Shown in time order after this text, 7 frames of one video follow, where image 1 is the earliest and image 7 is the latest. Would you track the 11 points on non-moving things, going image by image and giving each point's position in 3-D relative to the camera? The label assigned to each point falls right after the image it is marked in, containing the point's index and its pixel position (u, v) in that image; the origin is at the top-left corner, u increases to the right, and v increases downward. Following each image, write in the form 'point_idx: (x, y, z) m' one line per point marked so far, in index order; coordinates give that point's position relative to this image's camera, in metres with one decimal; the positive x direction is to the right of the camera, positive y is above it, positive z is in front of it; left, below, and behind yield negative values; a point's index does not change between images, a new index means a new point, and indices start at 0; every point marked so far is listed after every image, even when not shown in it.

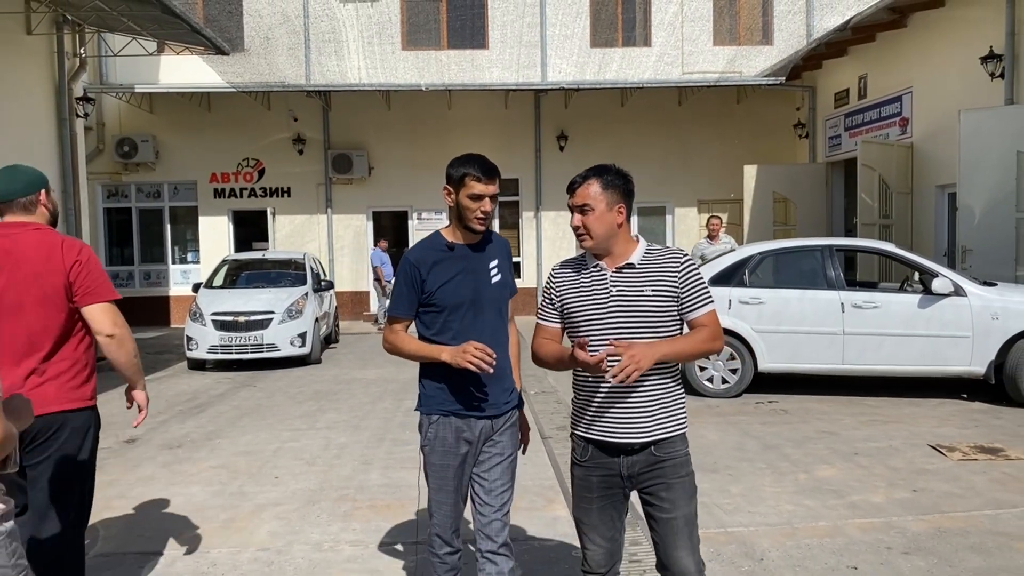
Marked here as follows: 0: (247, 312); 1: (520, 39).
0: (-3.4, -0.3, +10.9) m
1: (+0.1, +4.2, +14.9) m
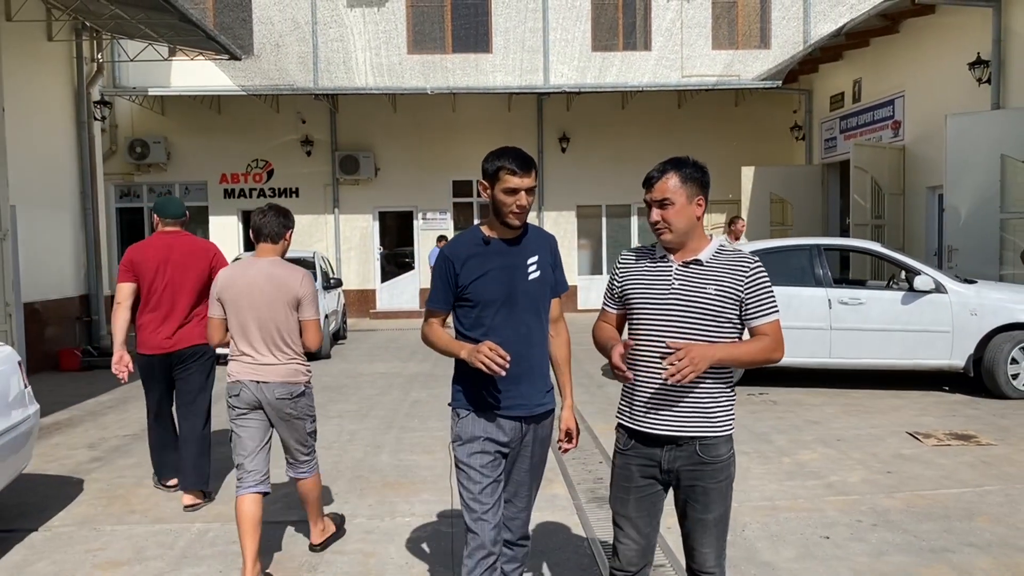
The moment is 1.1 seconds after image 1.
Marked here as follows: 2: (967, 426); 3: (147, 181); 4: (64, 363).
0: (-3.4, -0.3, +11.3) m
1: (+0.2, +4.3, +15.3) m
2: (+3.6, -1.1, +6.7) m
3: (-7.6, +2.2, +17.5) m
4: (-6.0, -1.0, +11.2) m
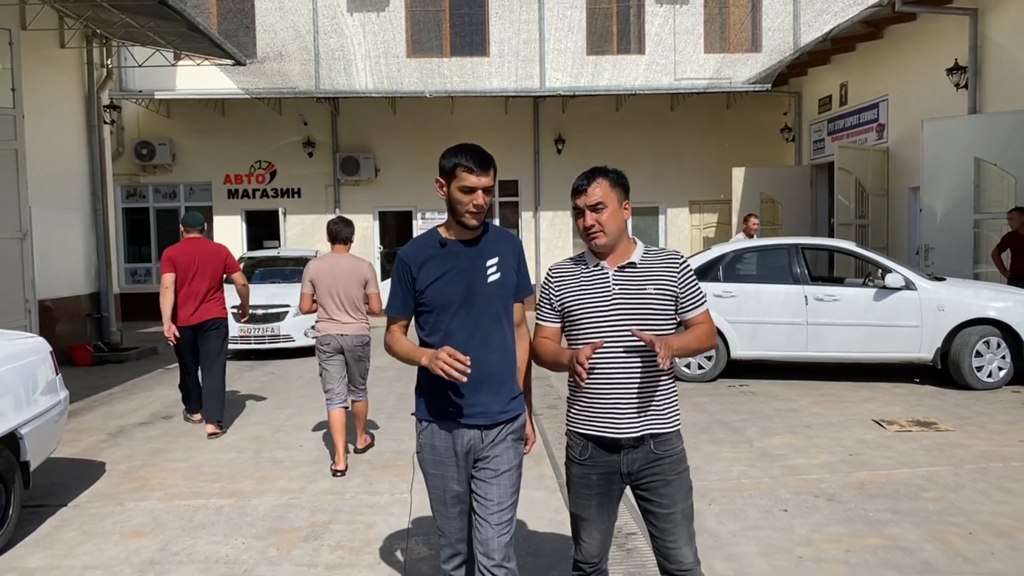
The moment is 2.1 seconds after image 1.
0: (-3.5, -0.2, +11.8) m
1: (+0.1, +4.3, +15.8) m
2: (+3.6, -1.1, +7.2) m
3: (-7.7, +2.3, +18.0) m
4: (-6.1, -1.0, +11.7) m
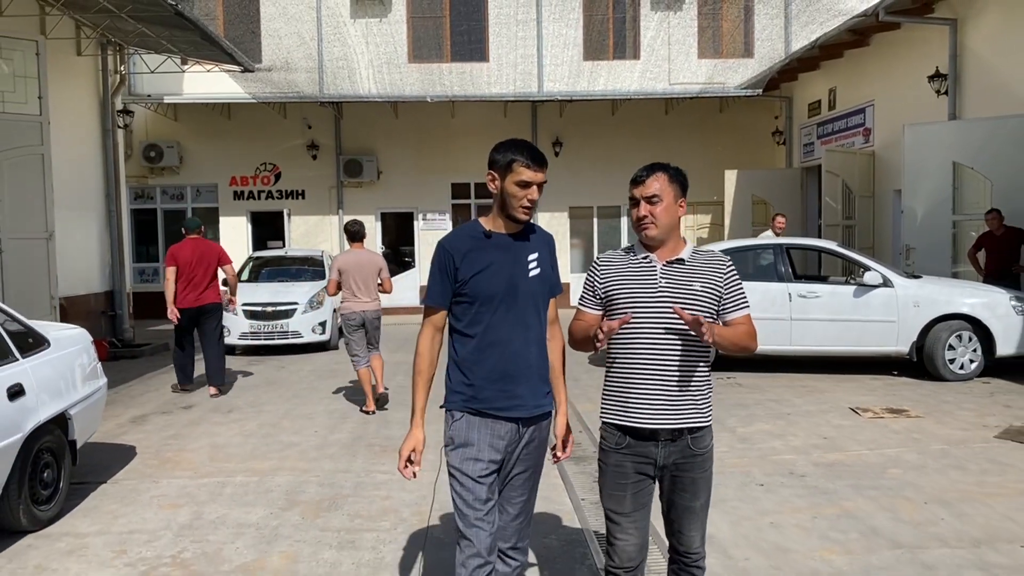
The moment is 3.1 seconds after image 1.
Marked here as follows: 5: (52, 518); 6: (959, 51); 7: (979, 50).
0: (-3.5, -0.2, +12.3) m
1: (+0.1, +4.3, +16.3) m
2: (+3.6, -1.1, +7.7) m
3: (-7.7, +2.3, +18.5) m
4: (-6.1, -0.9, +12.1) m
5: (-2.7, -1.3, +5.0) m
6: (+6.4, +3.4, +12.1) m
7: (+6.5, +3.3, +11.7) m
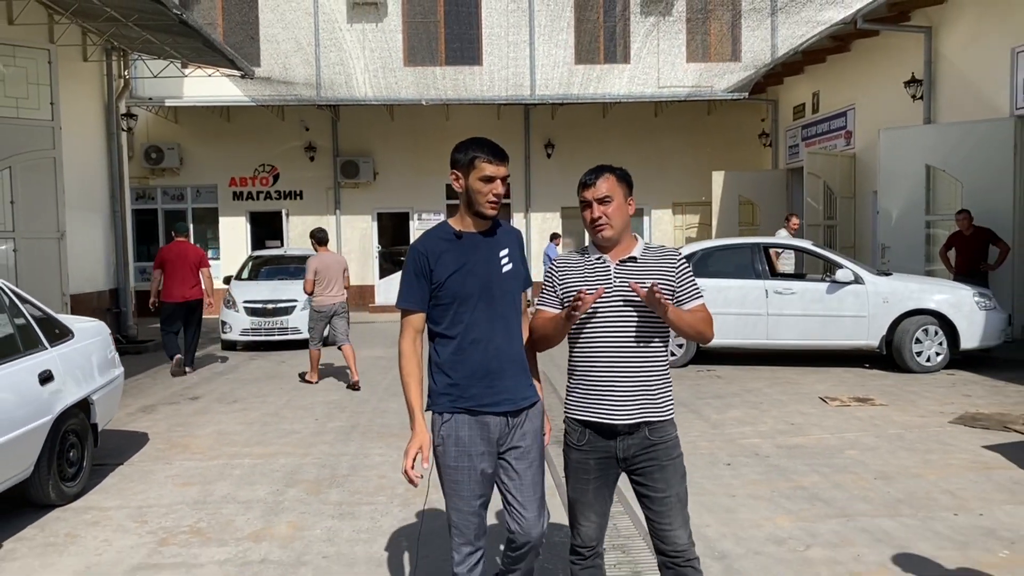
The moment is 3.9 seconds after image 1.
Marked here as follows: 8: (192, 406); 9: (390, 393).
0: (-3.6, -0.2, +12.7) m
1: (-0.1, +4.4, +16.7) m
2: (+3.5, -1.0, +8.2) m
3: (-7.9, +2.3, +18.9) m
4: (-6.2, -0.9, +12.6) m
5: (-2.8, -1.3, +5.4) m
6: (+6.3, +3.5, +12.6) m
7: (+6.4, +3.4, +12.2) m
8: (-3.2, -1.2, +8.3) m
9: (-1.3, -1.1, +8.8) m
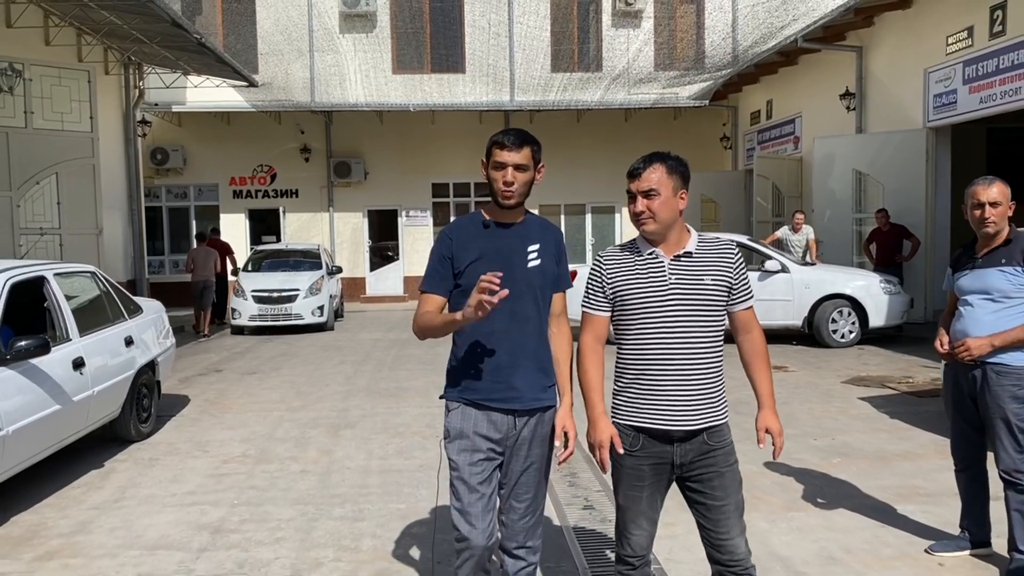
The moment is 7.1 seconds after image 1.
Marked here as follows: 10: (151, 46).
0: (-4.0, 0.0, +14.2) m
1: (-0.5, +4.6, +18.3) m
2: (+3.2, -0.9, +9.8) m
3: (-8.3, +2.5, +20.3) m
4: (-6.5, -0.8, +14.0) m
5: (-3.0, -1.2, +7.0) m
6: (+6.0, +3.6, +14.3) m
7: (+6.0, +3.5, +13.9) m
8: (-3.4, -1.0, +9.9) m
9: (-1.6, -1.0, +10.4) m
10: (-5.6, +3.7, +12.9) m
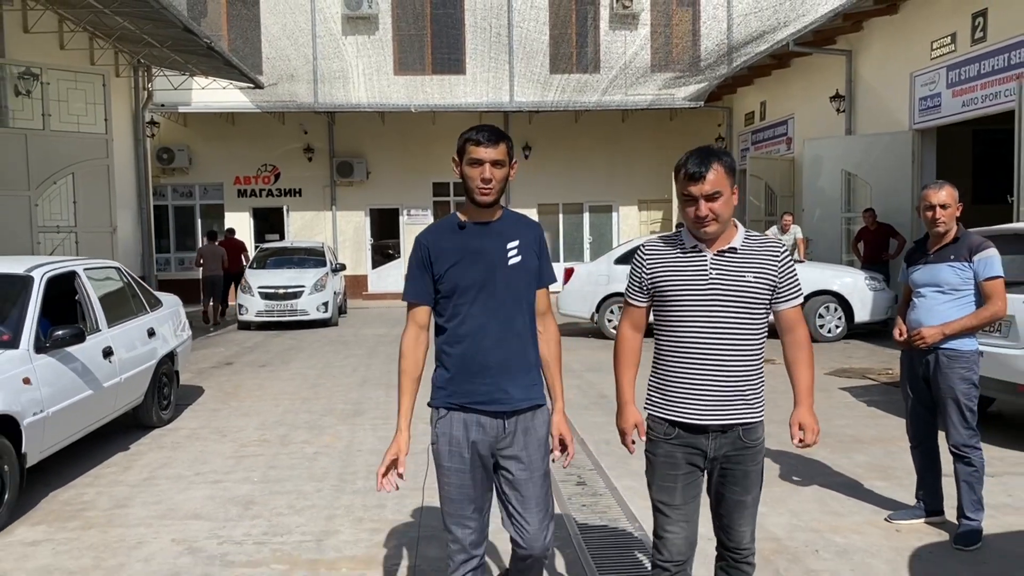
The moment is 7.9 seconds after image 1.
0: (-4.0, 0.0, +14.7) m
1: (-0.5, +4.6, +18.7) m
2: (+3.2, -0.8, +10.2) m
3: (-8.4, +2.6, +20.7) m
4: (-6.5, -0.7, +14.5) m
5: (-3.0, -1.2, +7.4) m
6: (+5.9, +3.7, +14.7) m
7: (+6.0, +3.6, +14.3) m
8: (-3.4, -1.0, +10.3) m
9: (-1.6, -0.9, +10.8) m
10: (-5.6, +3.8, +13.3) m
